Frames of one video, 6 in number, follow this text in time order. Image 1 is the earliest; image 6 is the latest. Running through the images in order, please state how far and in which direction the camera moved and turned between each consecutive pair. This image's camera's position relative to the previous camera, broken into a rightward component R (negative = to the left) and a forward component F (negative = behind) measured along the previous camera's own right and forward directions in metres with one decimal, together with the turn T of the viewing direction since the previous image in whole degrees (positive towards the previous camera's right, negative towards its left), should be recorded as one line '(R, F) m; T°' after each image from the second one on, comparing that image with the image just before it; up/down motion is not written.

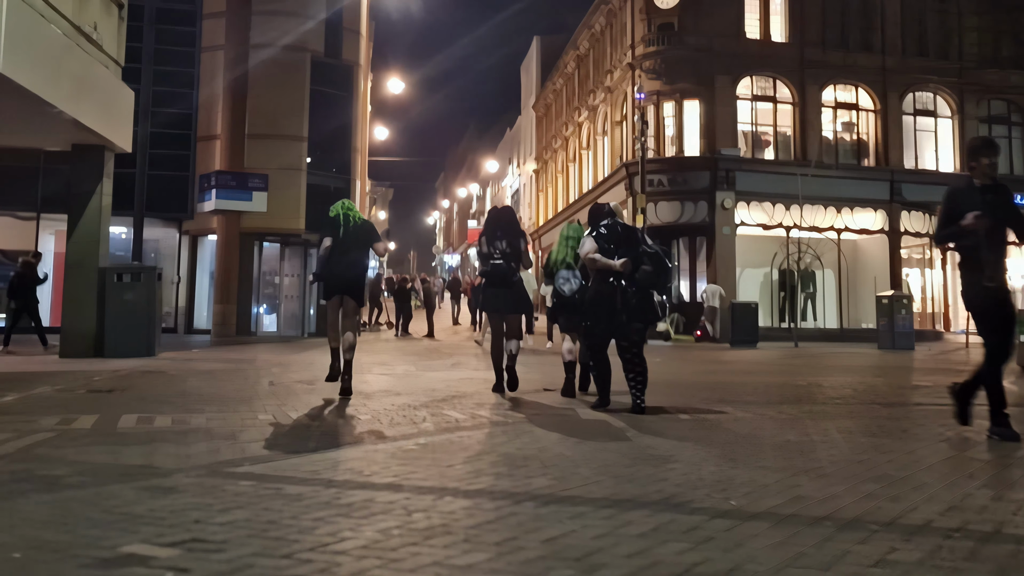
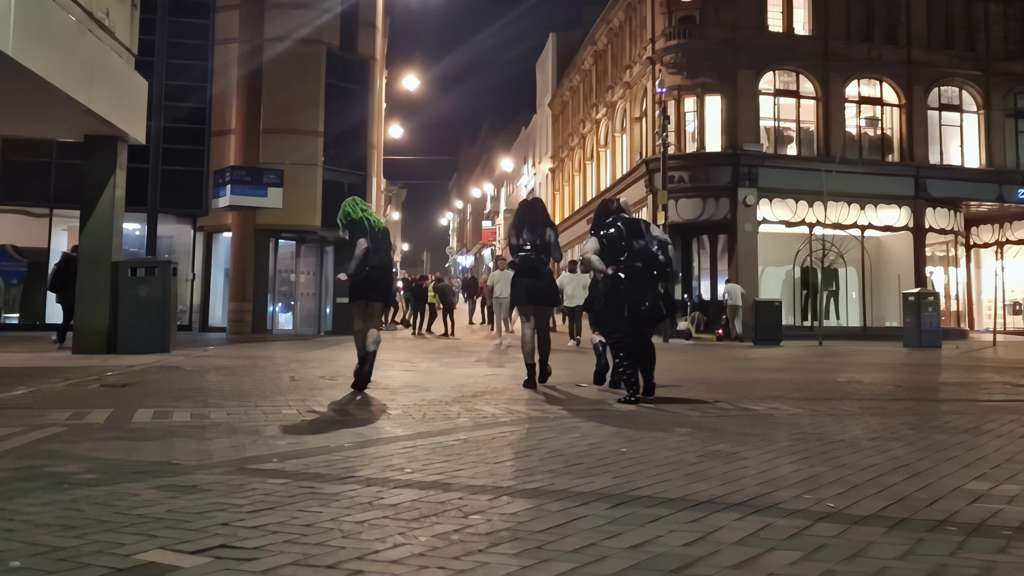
(-0.2, +0.4) m; -1°
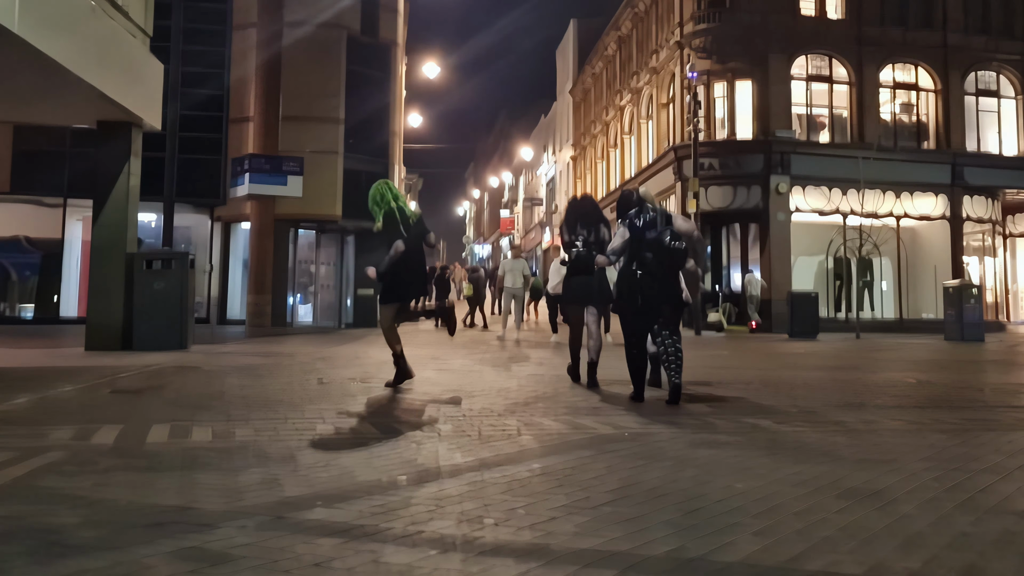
(-0.3, +0.7) m; -1°
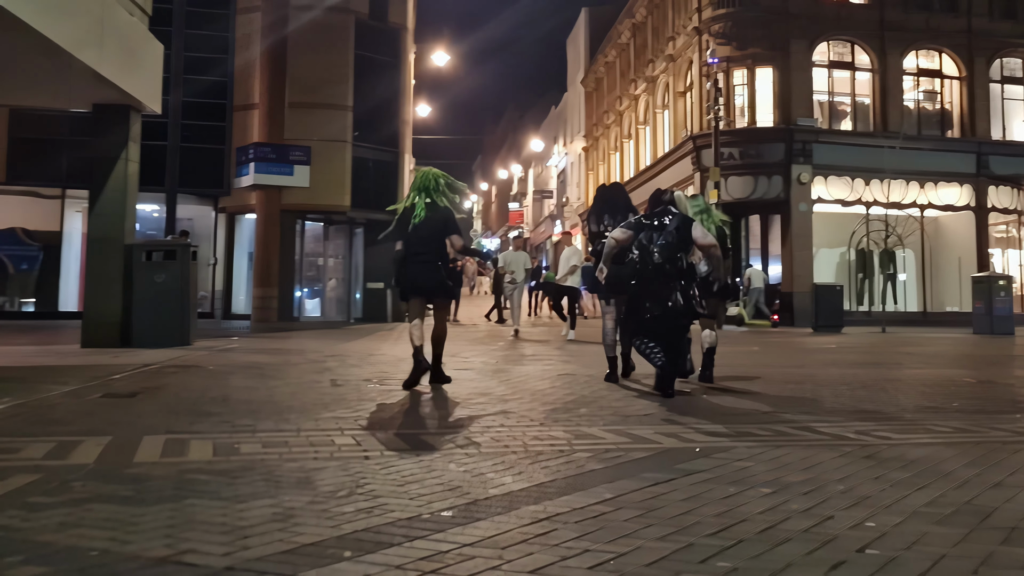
(-0.2, +0.7) m; 0°
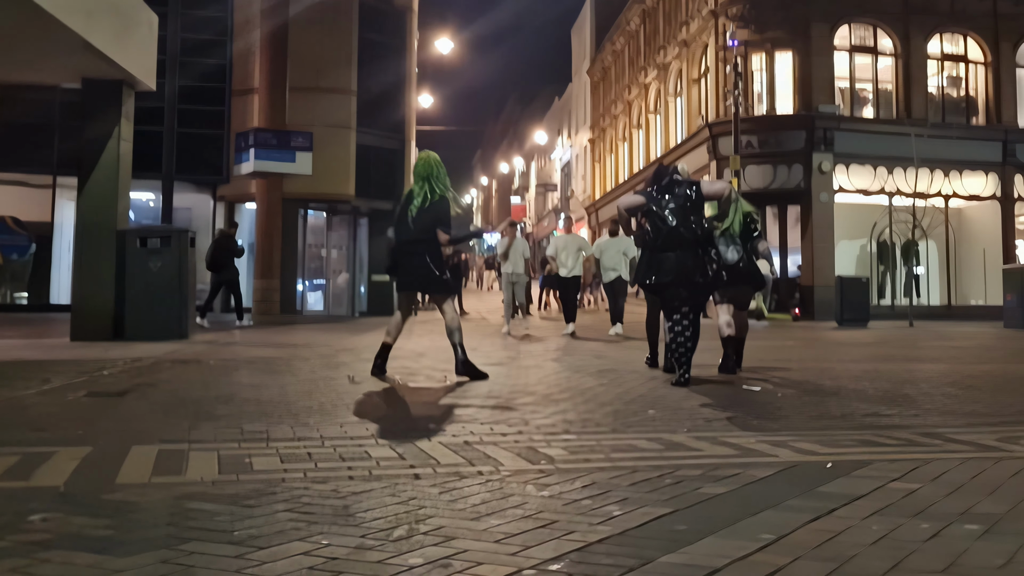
(-0.3, +0.8) m; 0°
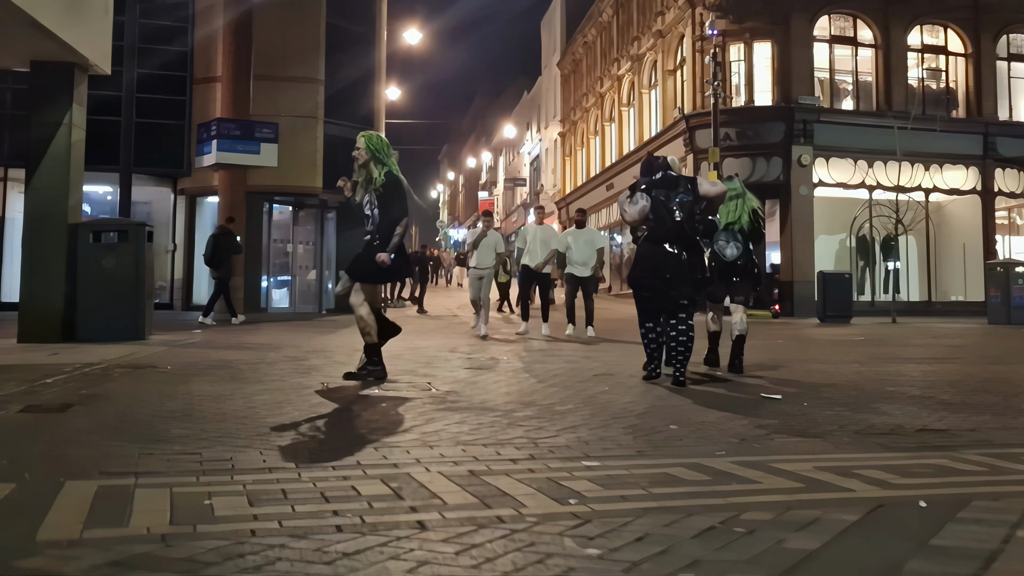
(-0.2, +0.6) m; +2°
